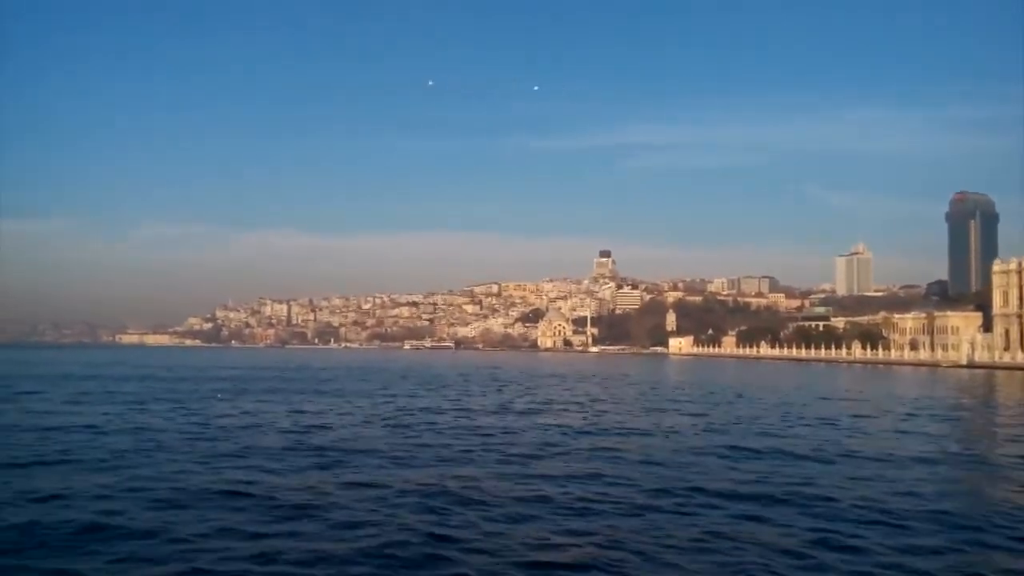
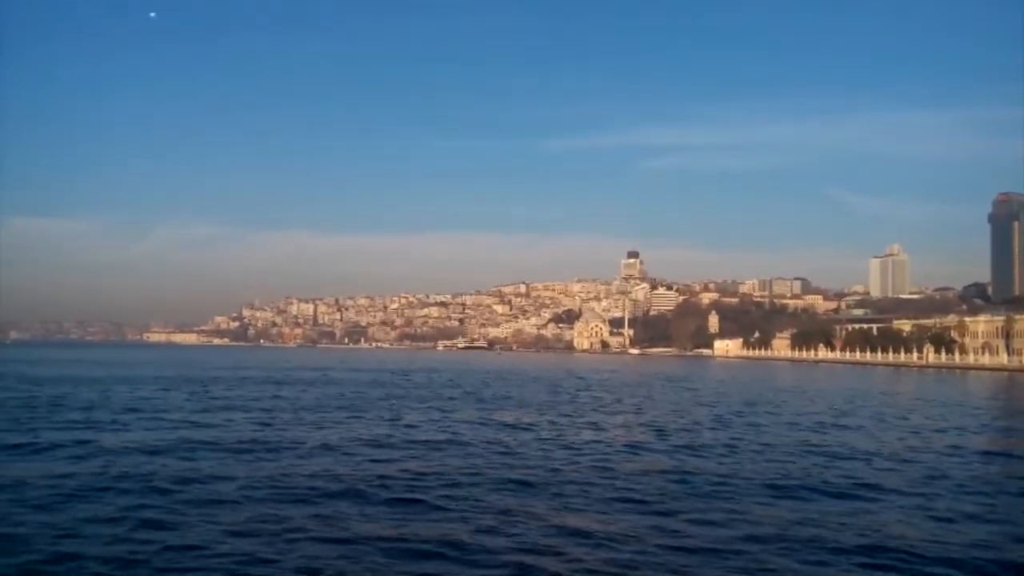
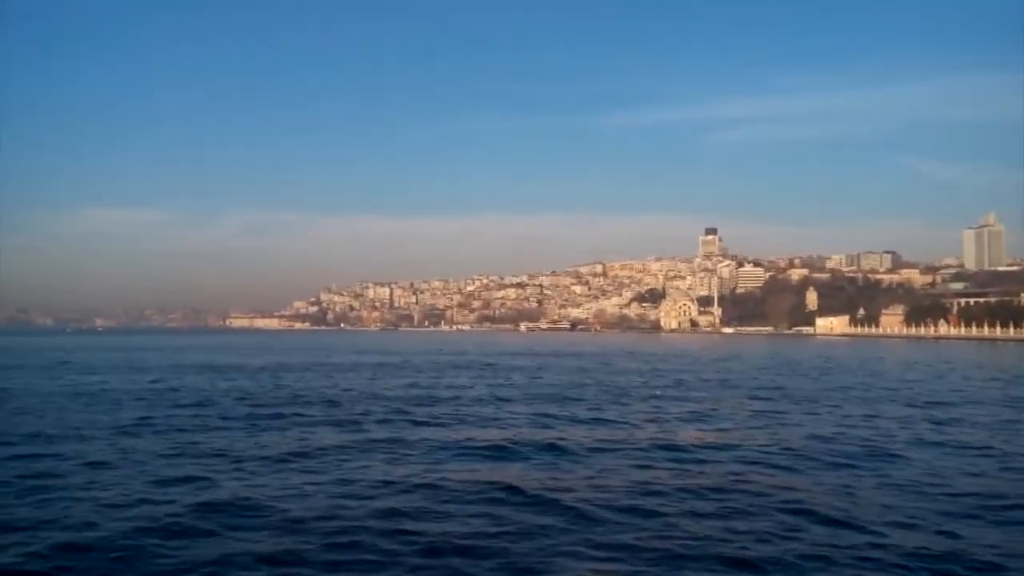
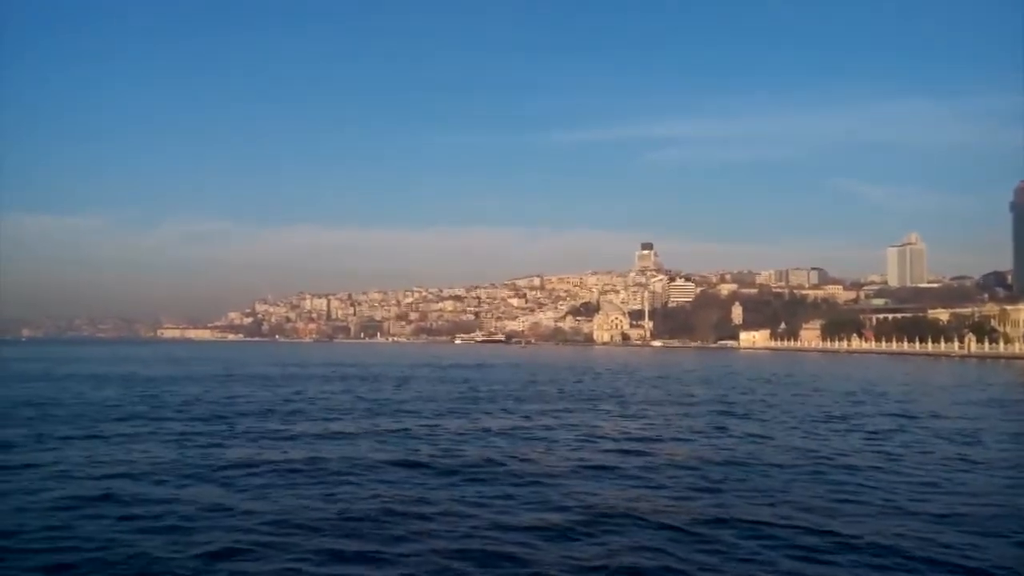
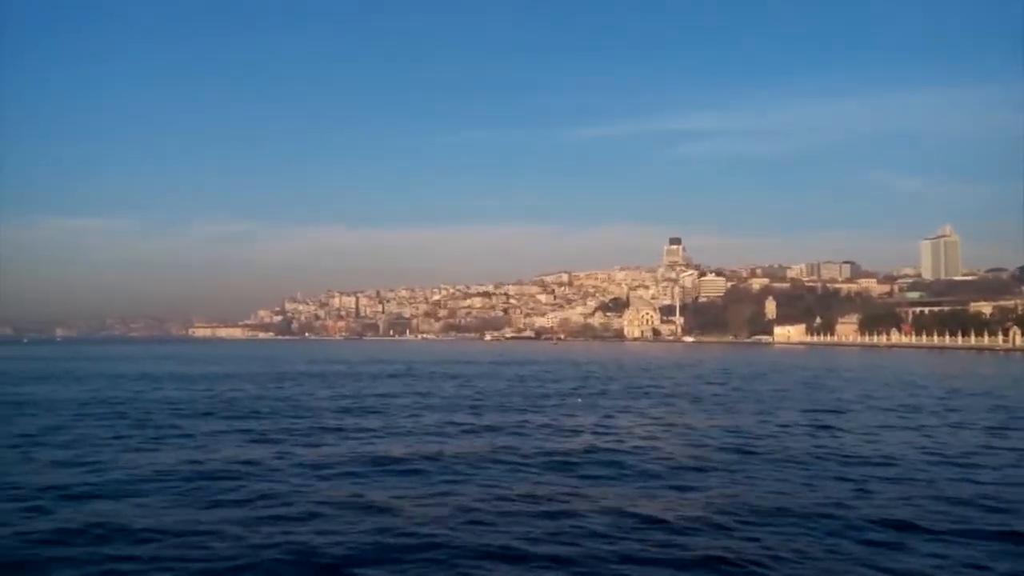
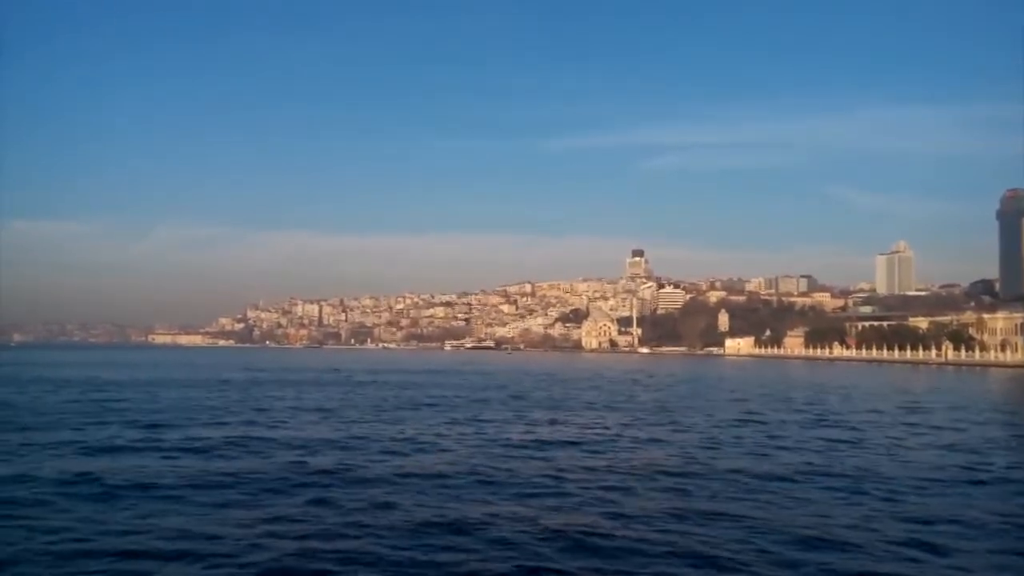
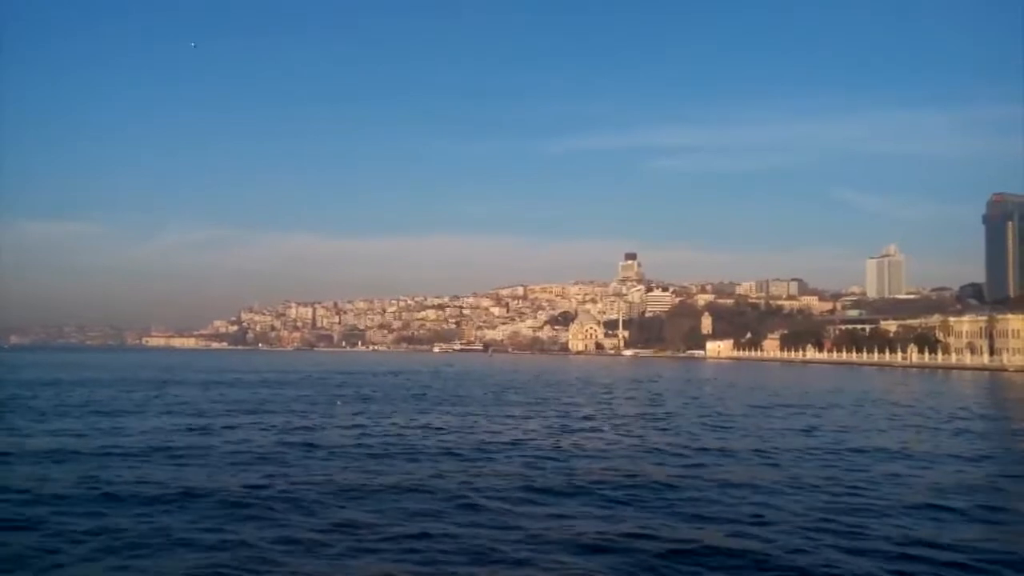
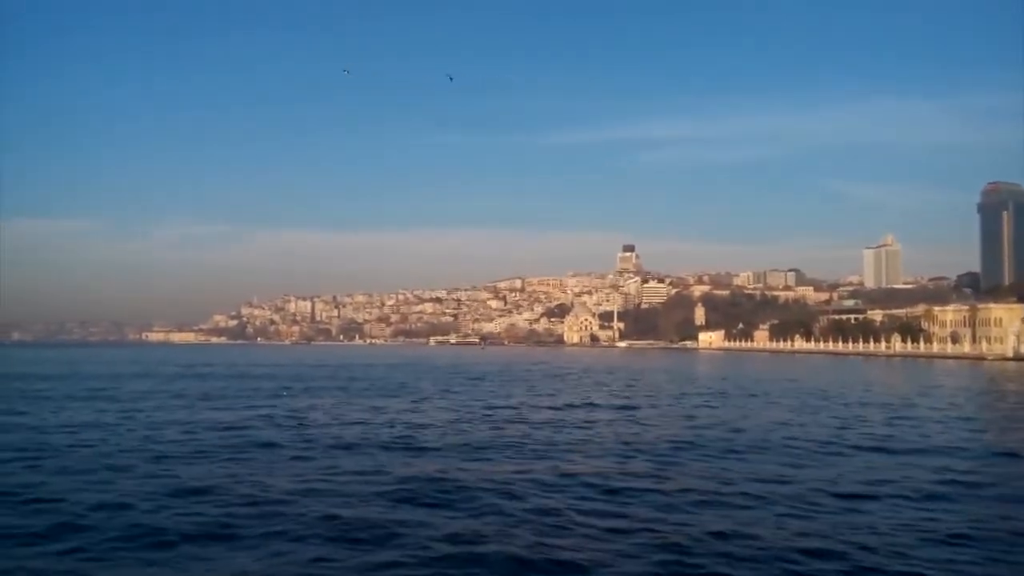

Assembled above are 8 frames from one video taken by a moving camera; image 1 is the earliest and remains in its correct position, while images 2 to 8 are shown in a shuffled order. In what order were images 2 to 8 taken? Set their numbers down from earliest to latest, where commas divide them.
8, 7, 2, 6, 4, 5, 3
